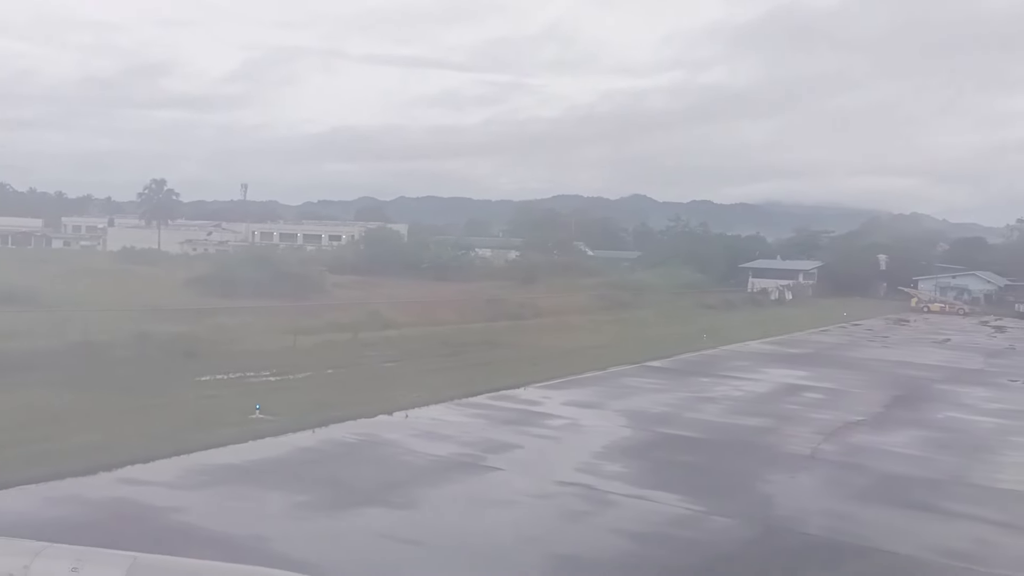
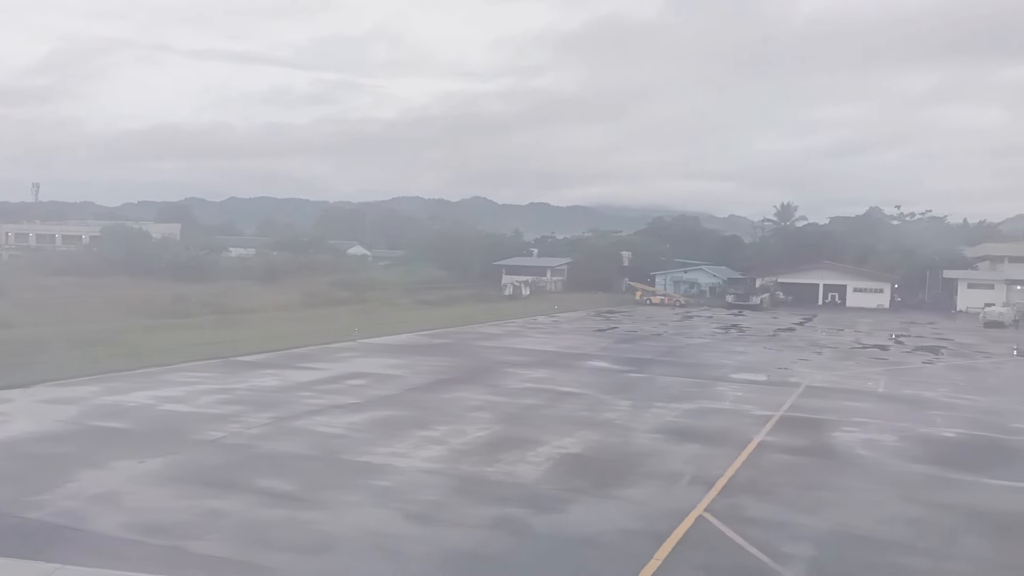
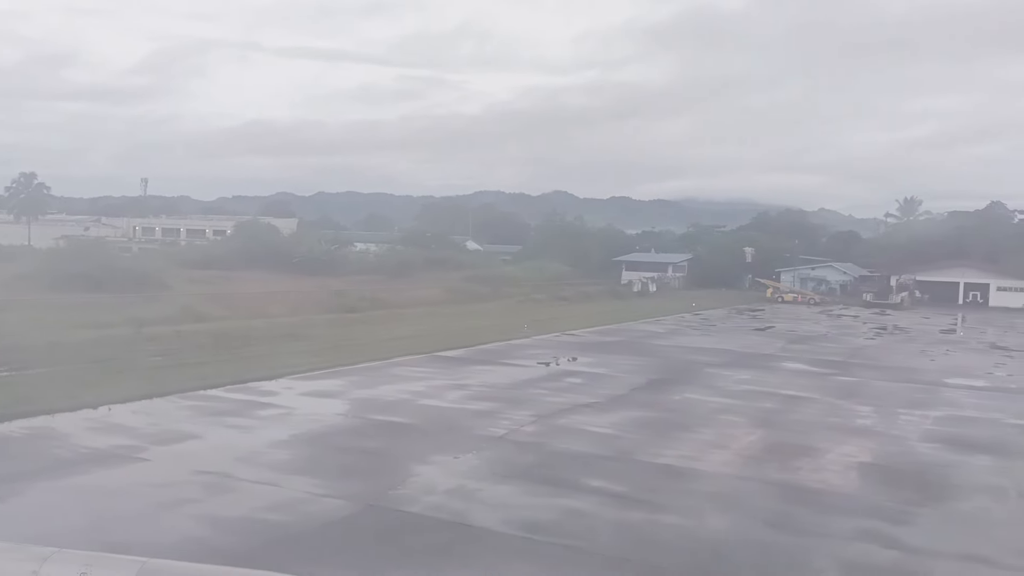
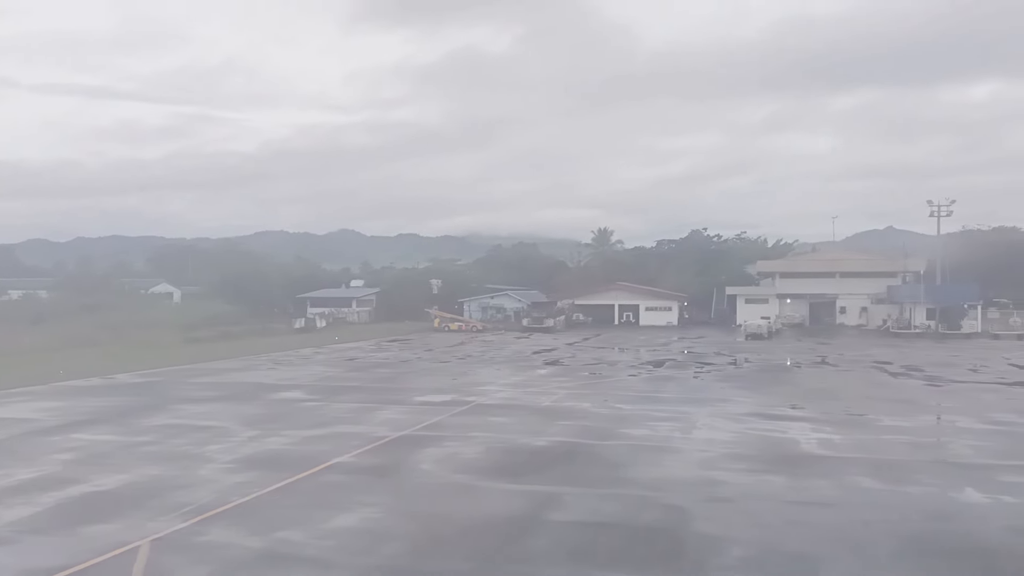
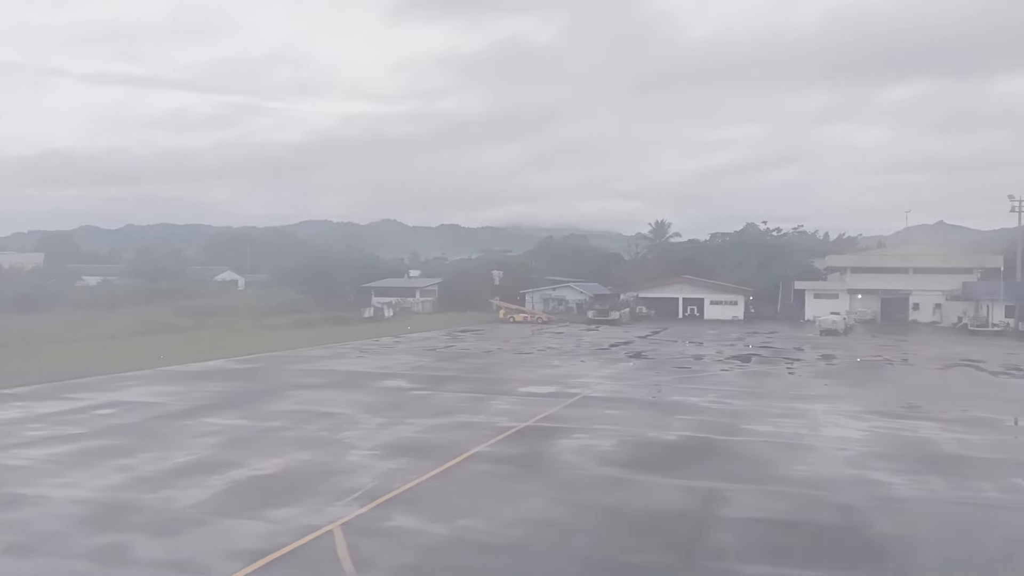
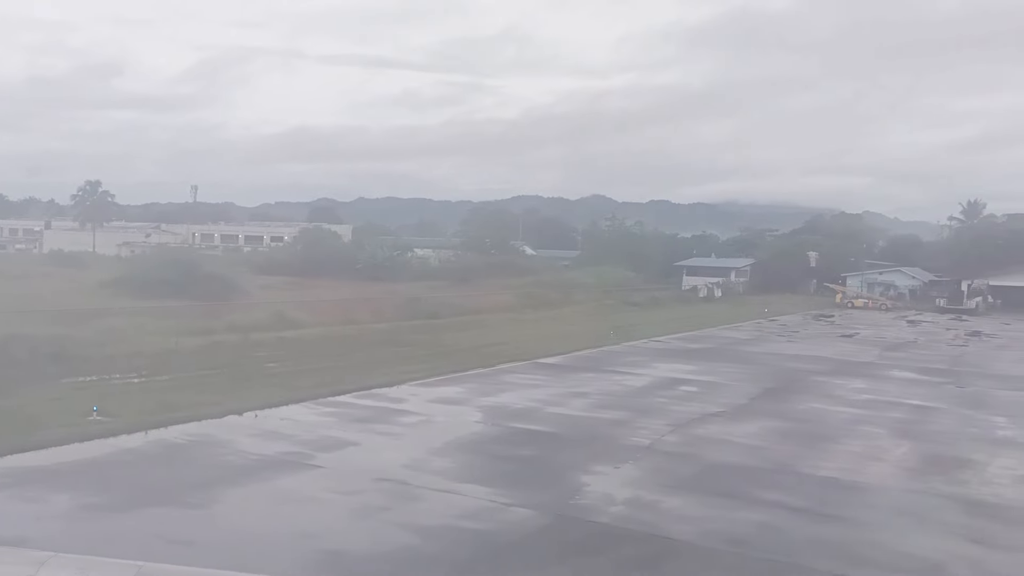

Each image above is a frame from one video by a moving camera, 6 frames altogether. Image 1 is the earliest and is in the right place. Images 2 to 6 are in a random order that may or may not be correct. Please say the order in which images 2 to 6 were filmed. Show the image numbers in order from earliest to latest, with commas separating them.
6, 3, 2, 5, 4
